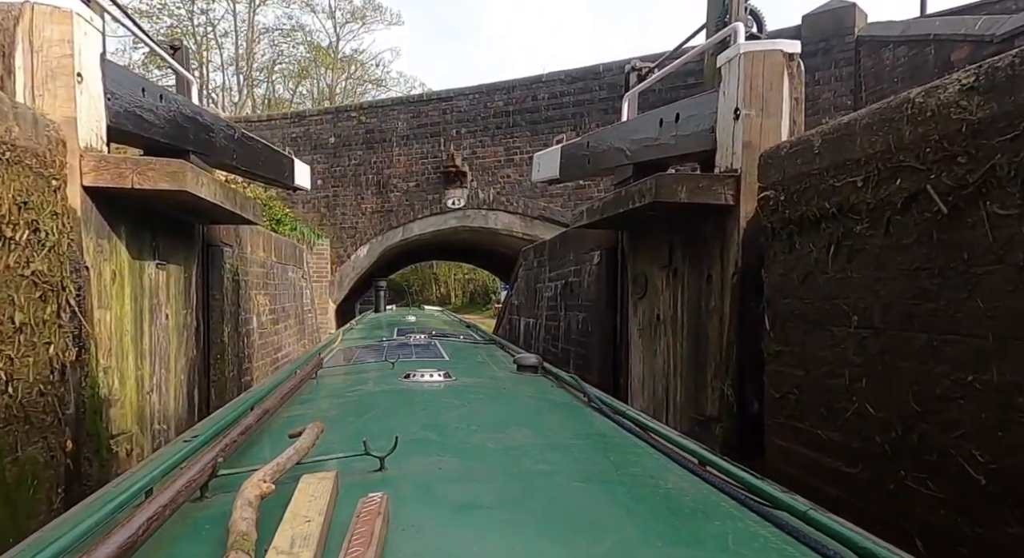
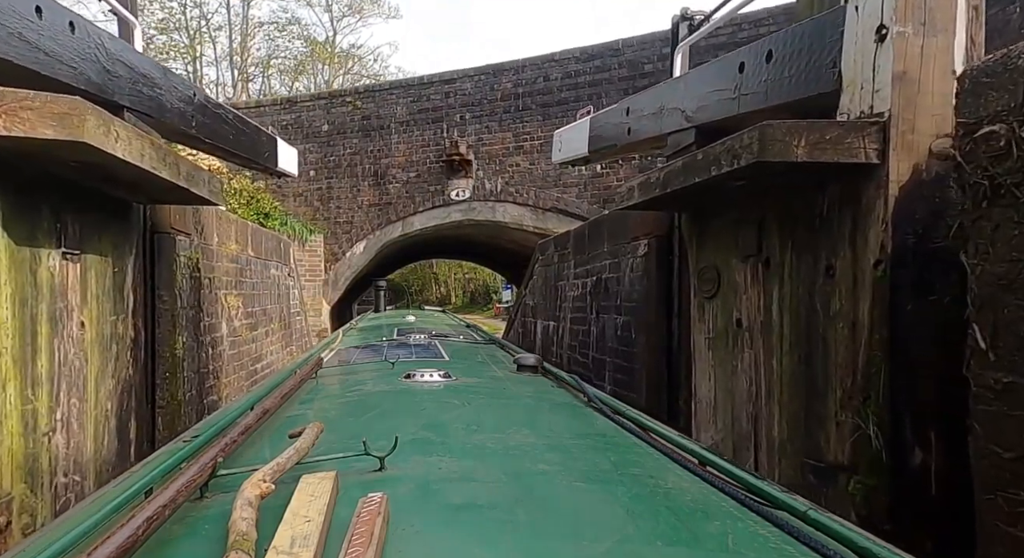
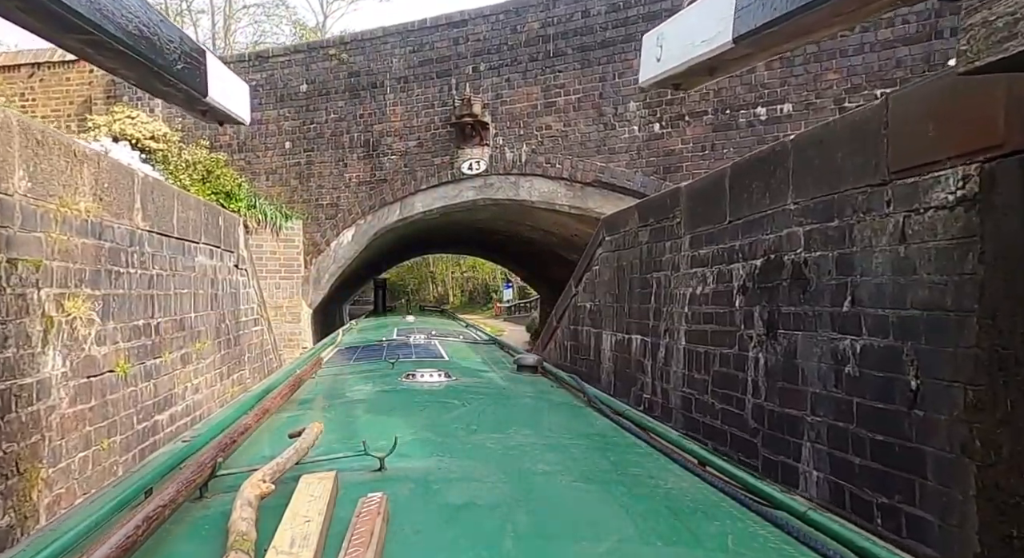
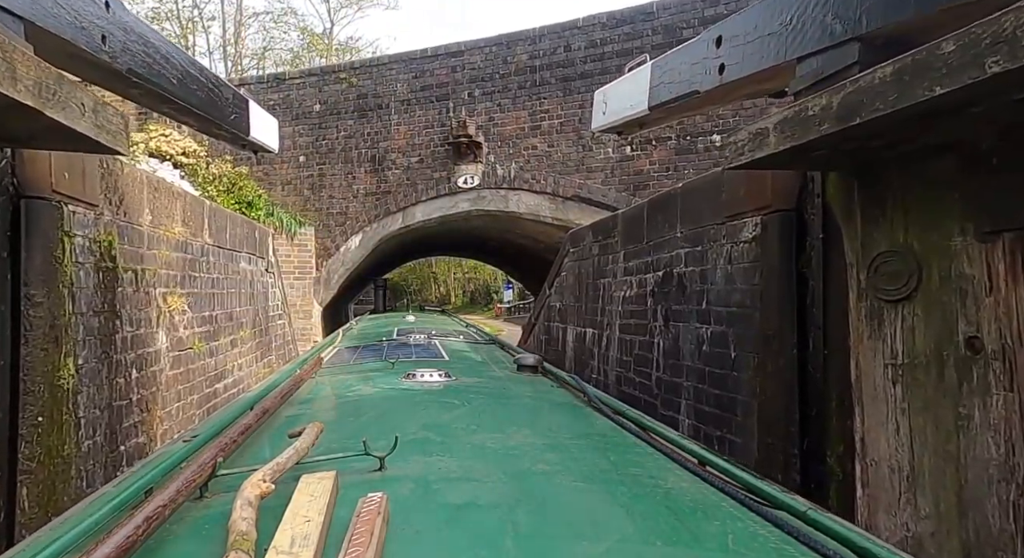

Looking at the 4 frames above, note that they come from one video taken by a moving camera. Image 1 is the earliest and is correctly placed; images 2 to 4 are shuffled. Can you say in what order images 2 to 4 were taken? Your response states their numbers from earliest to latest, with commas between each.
2, 4, 3
